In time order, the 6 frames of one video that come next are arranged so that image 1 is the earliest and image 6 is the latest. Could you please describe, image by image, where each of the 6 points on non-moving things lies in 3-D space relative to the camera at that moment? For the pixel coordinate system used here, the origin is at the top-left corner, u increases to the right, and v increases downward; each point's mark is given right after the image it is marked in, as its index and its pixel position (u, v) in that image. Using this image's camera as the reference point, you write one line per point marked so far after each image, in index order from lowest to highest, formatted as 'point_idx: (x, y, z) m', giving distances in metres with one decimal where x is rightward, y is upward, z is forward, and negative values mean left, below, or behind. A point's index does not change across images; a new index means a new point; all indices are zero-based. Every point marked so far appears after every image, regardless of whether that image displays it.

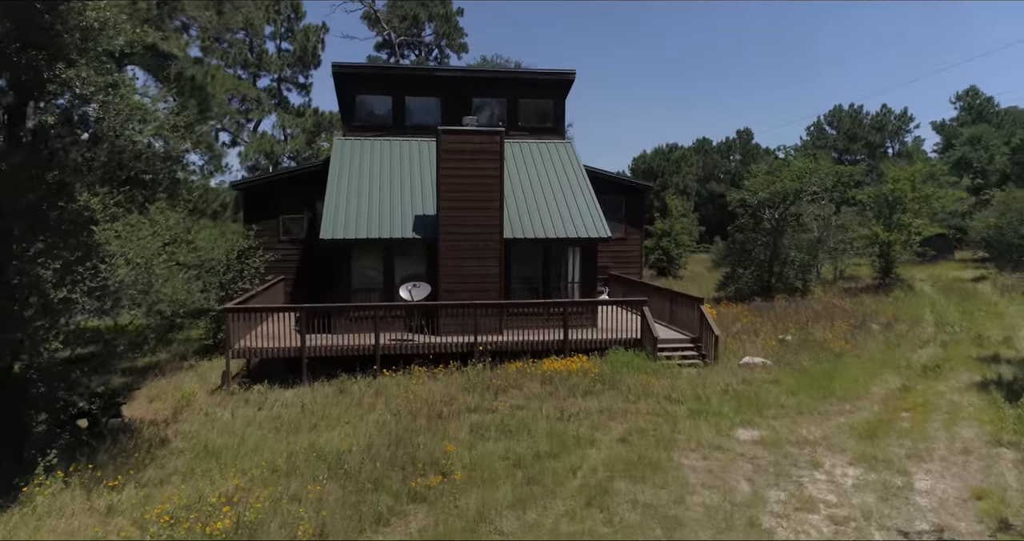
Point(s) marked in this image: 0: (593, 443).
0: (+0.9, -1.9, +8.0) m
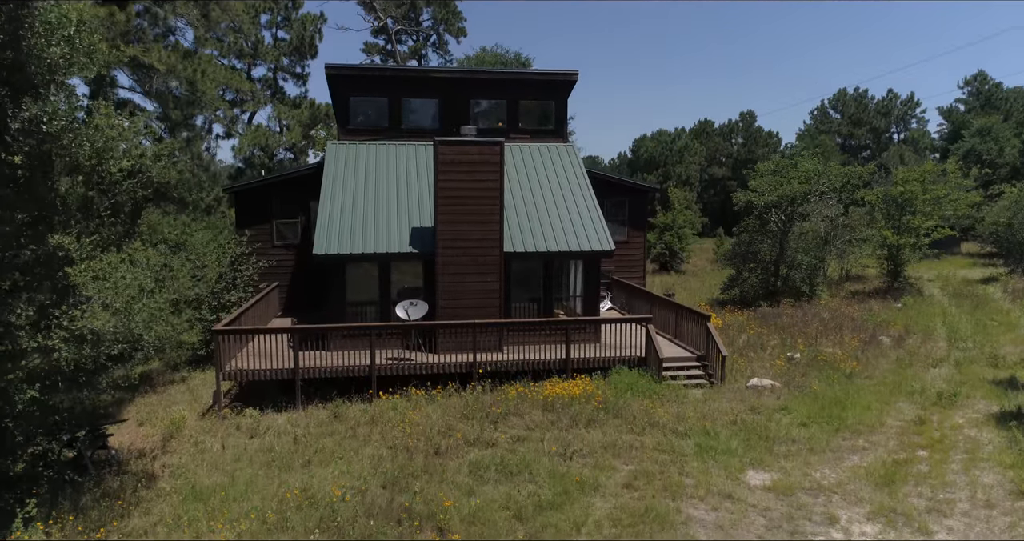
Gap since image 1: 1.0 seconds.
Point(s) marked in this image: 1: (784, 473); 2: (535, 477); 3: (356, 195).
0: (+0.9, -2.3, +7.6) m
1: (+3.0, -2.3, +7.9) m
2: (+0.3, -2.3, +8.0) m
3: (-2.9, +1.4, +13.3) m
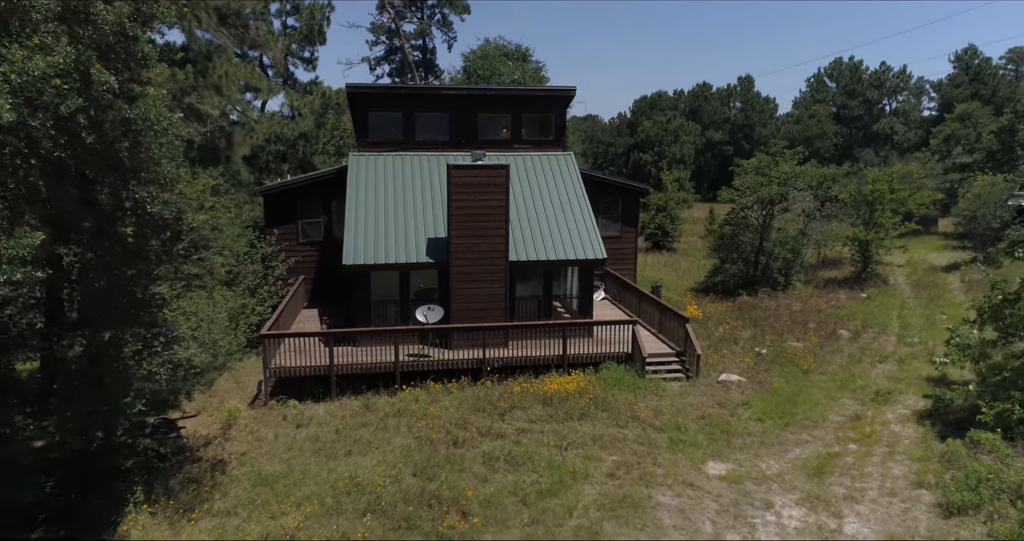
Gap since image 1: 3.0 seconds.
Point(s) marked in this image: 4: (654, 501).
0: (+1.0, -2.8, +9.5) m
1: (+3.1, -2.7, +9.9) m
2: (+0.3, -2.7, +9.9) m
3: (-2.8, +1.4, +15.0) m
4: (+1.8, -2.9, +8.9) m
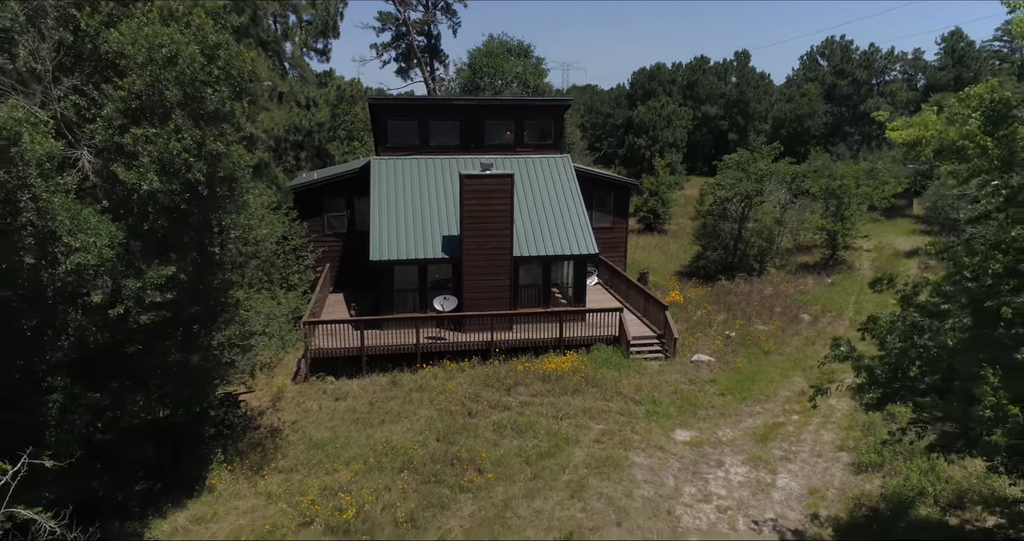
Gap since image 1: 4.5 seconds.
0: (+1.1, -2.9, +11.9) m
1: (+3.2, -2.8, +12.2) m
2: (+0.4, -2.8, +12.2) m
3: (-2.8, +1.6, +17.1) m
4: (+1.9, -3.0, +11.2) m
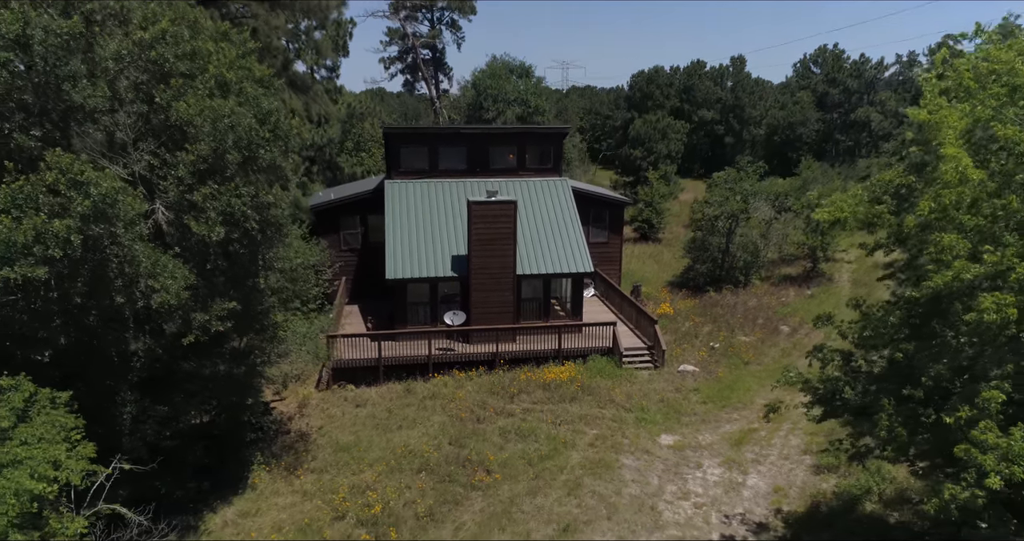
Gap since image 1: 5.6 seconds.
0: (+1.2, -3.3, +13.4) m
1: (+3.3, -3.2, +13.7) m
2: (+0.5, -3.2, +13.8) m
3: (-2.7, +1.1, +18.6) m
4: (+1.9, -3.4, +12.8) m
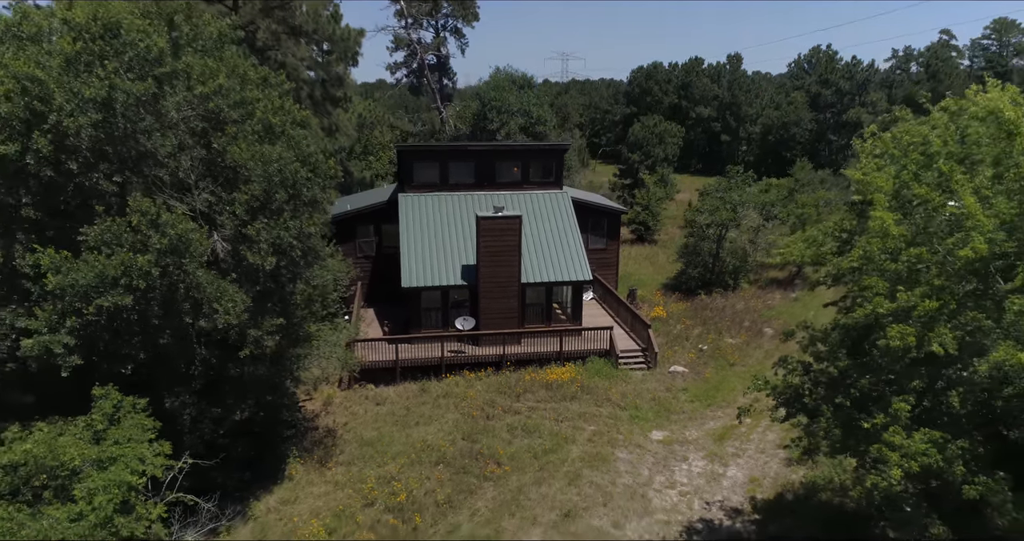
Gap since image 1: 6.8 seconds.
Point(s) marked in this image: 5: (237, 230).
0: (+1.3, -3.6, +15.0) m
1: (+3.4, -3.5, +15.4) m
2: (+0.7, -3.5, +15.4) m
3: (-2.5, +0.9, +20.1) m
4: (+2.1, -3.8, +14.4) m
5: (-4.3, +0.6, +11.2) m
